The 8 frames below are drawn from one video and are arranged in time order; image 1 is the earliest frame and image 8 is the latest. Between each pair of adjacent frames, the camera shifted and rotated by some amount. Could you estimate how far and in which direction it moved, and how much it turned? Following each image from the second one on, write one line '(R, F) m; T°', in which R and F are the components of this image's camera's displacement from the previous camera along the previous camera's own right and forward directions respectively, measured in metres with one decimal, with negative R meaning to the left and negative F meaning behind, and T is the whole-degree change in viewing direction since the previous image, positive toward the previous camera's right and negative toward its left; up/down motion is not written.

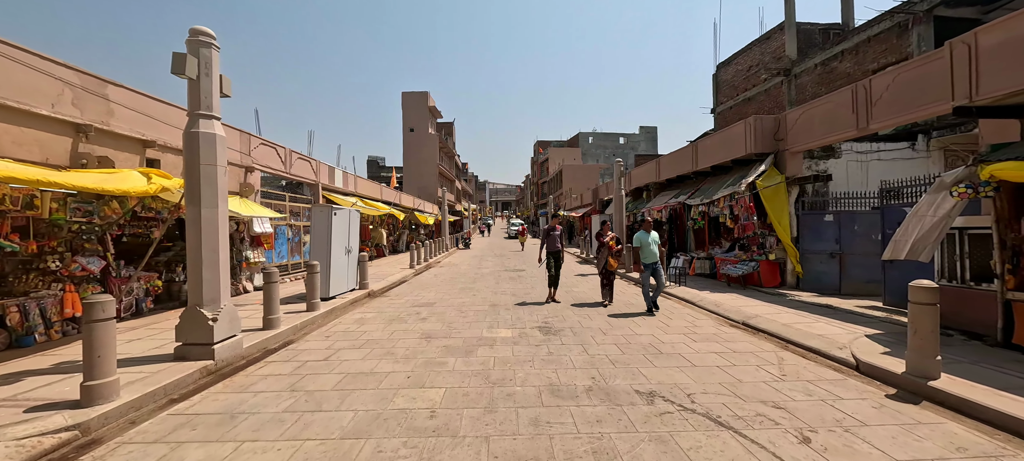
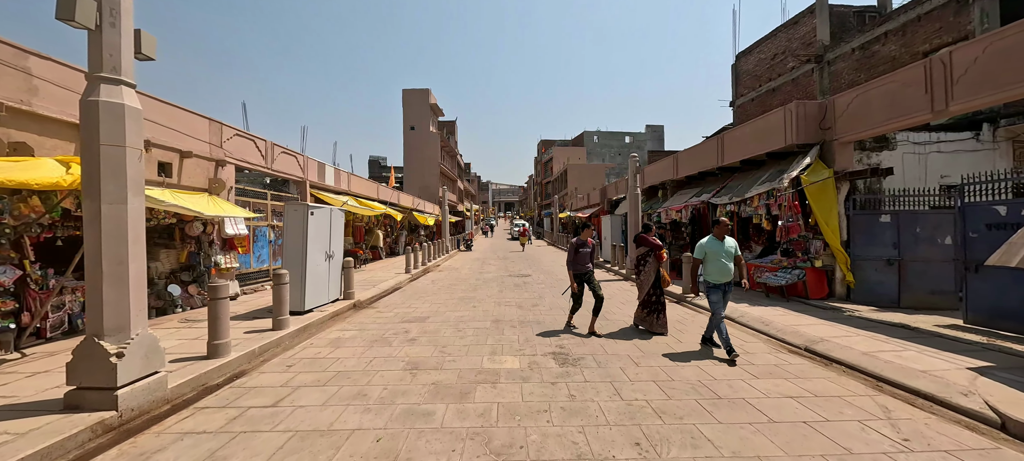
(-0.1, +1.3) m; 0°
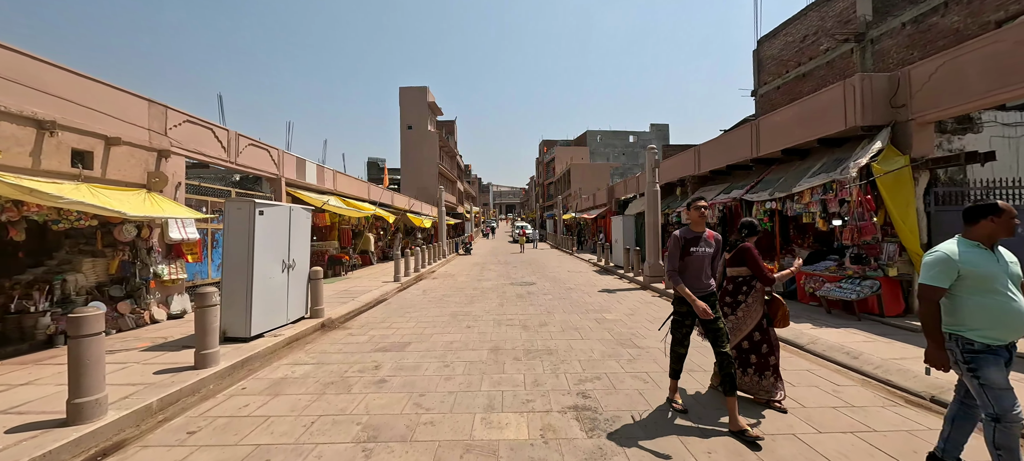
(0.0, +1.6) m; 0°
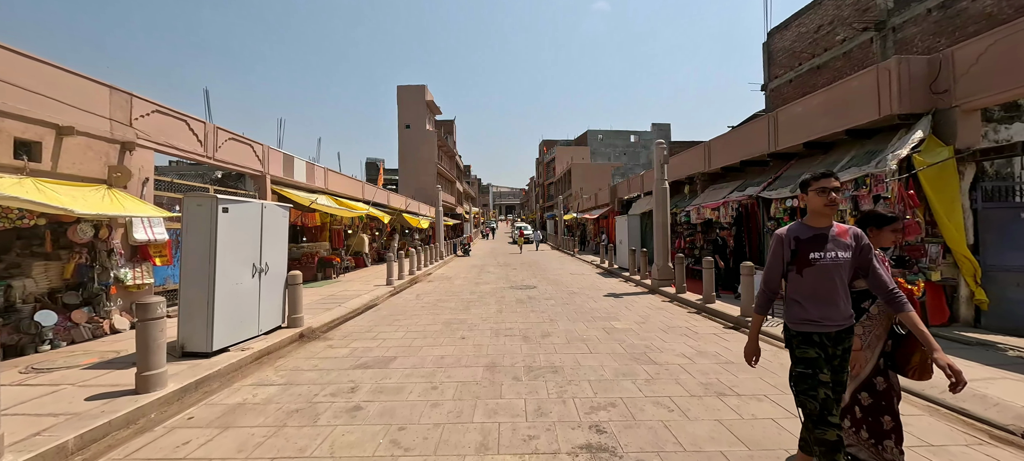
(0.0, +0.7) m; 0°
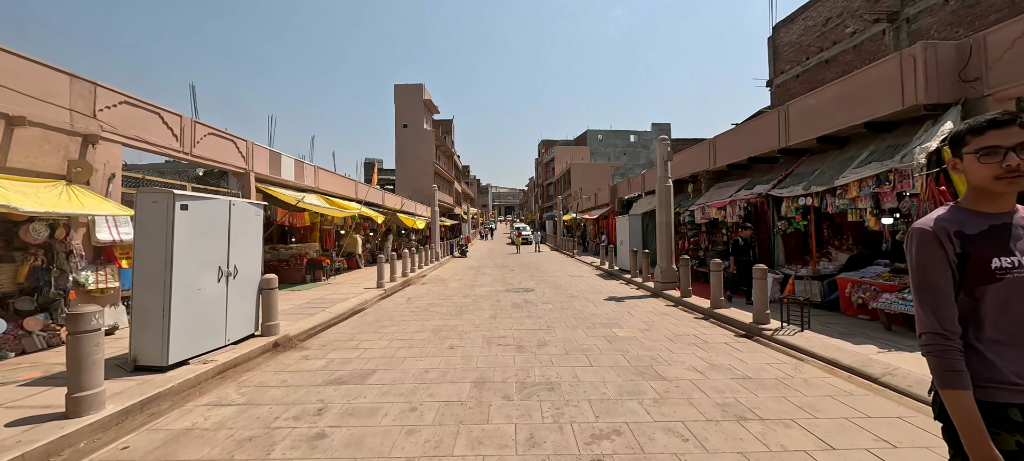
(+0.1, +0.5) m; 0°
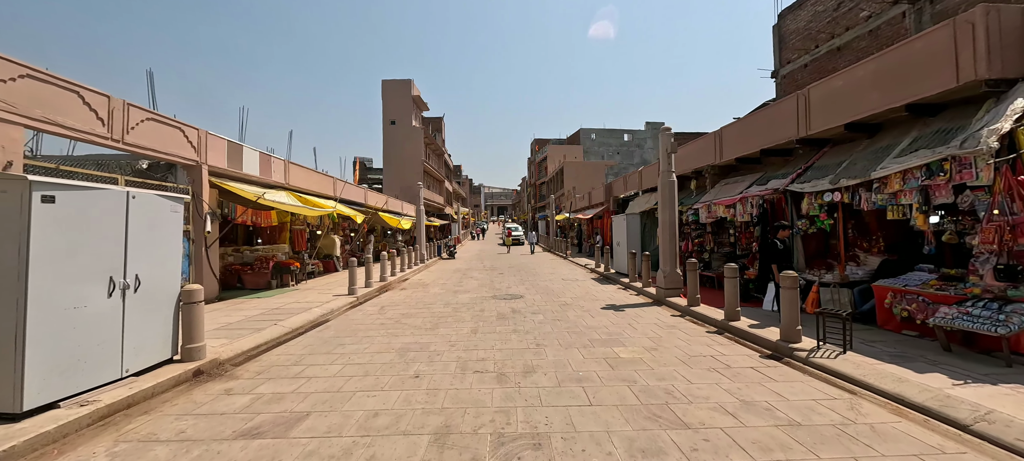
(+0.2, +1.1) m; +1°
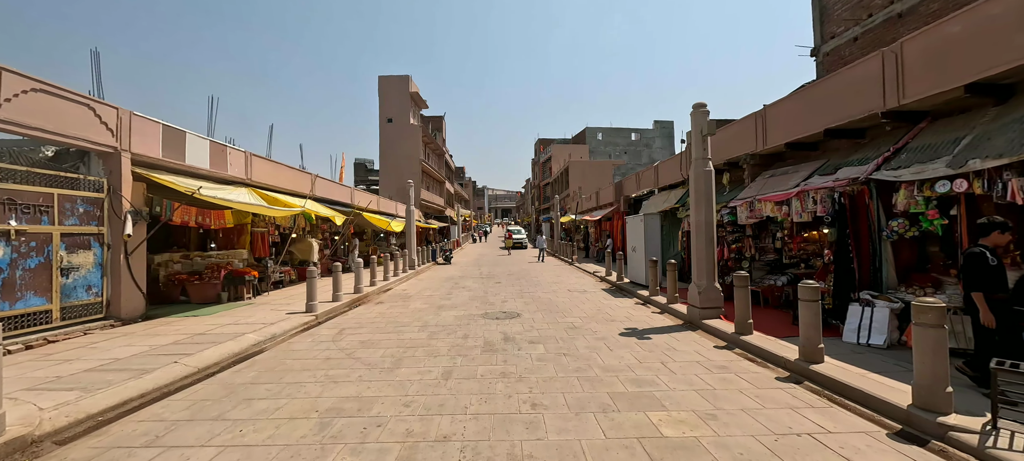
(+0.2, +1.9) m; -1°
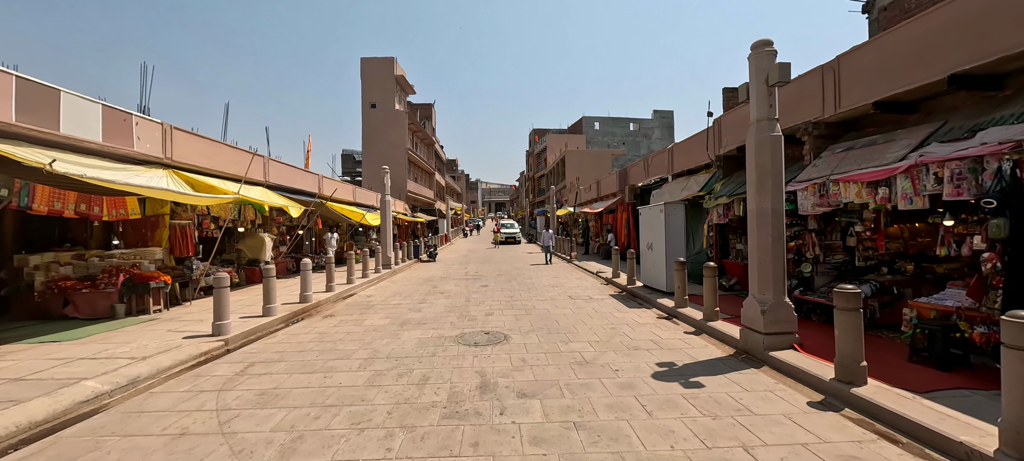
(+0.2, +2.2) m; +1°
